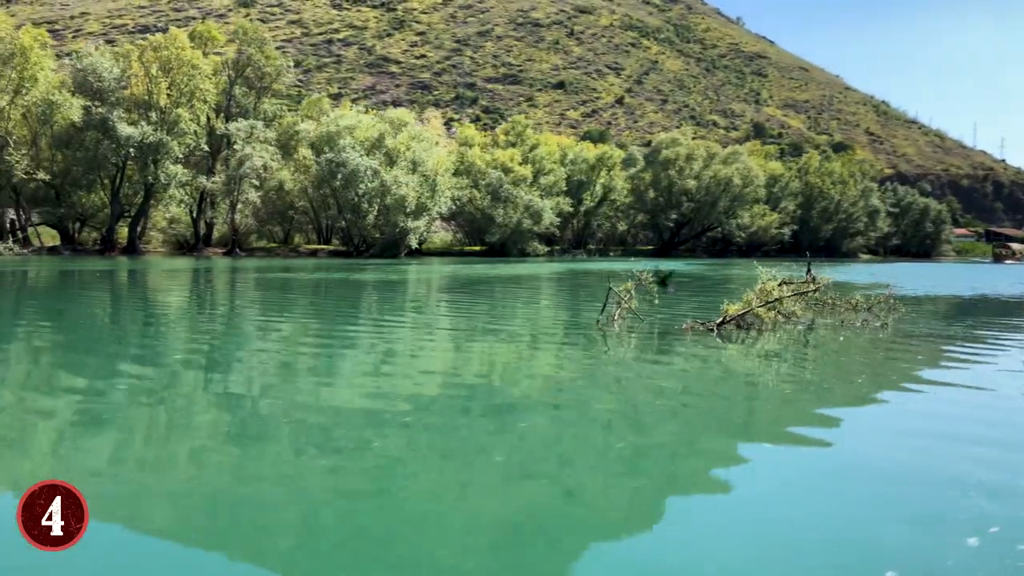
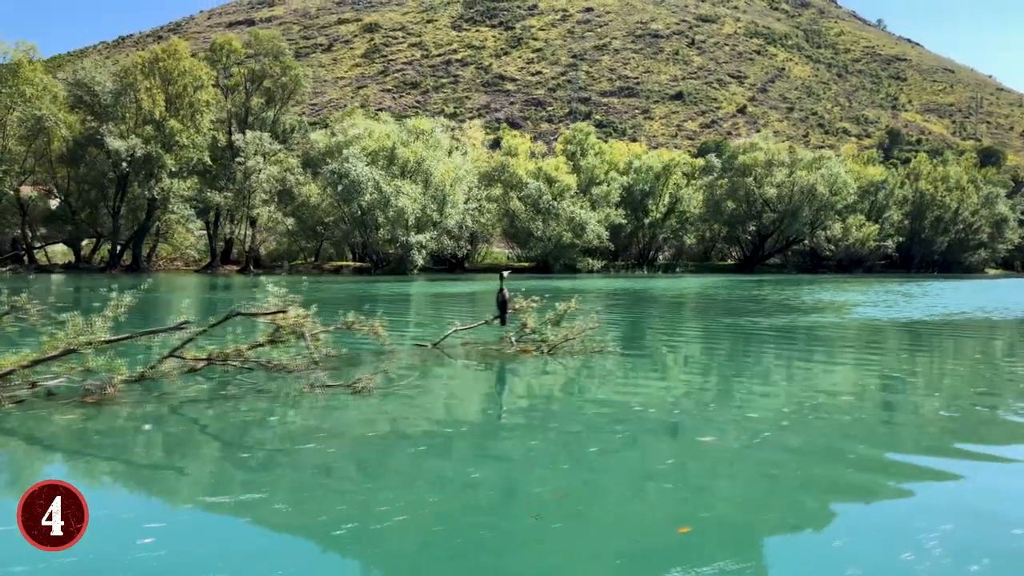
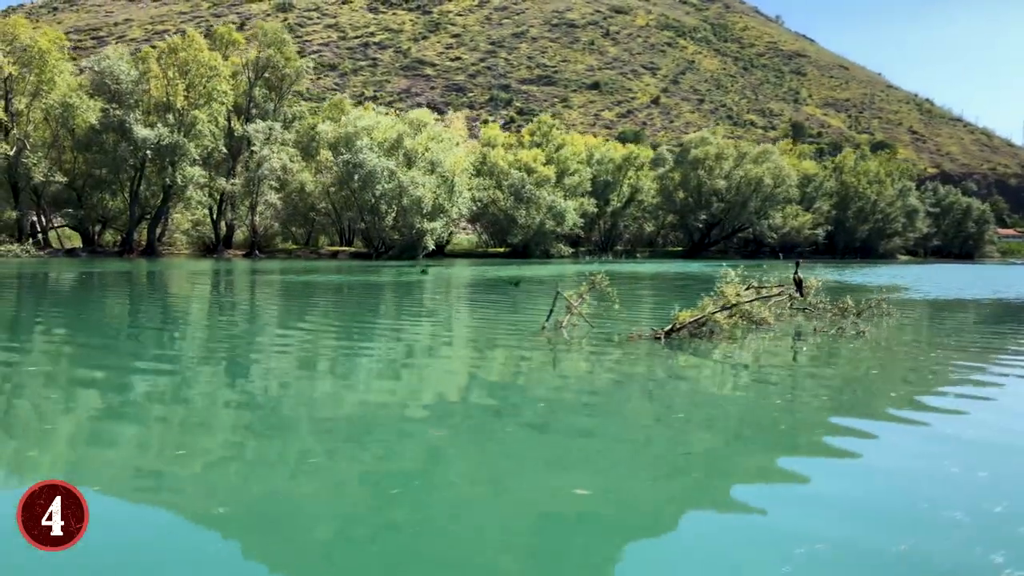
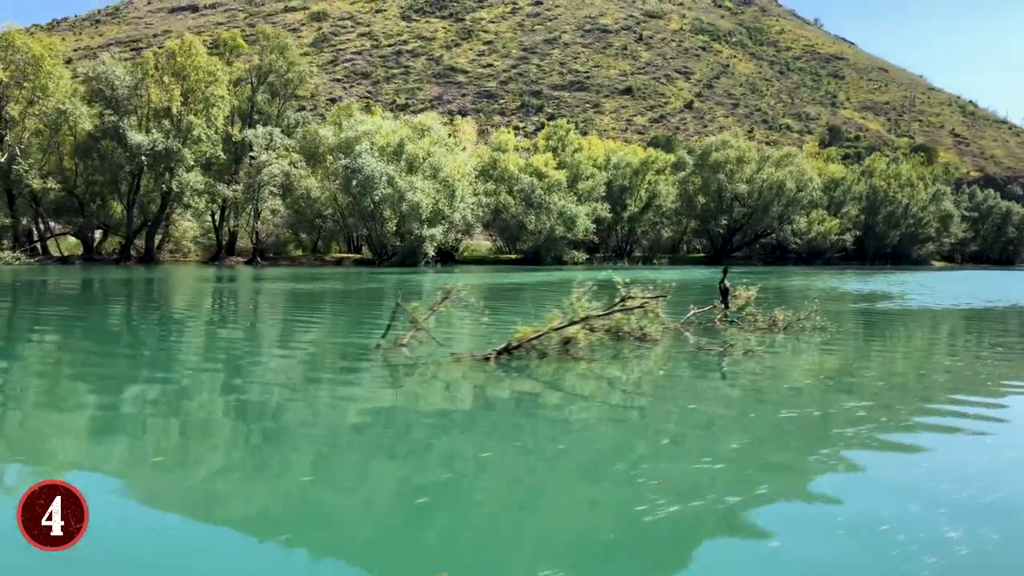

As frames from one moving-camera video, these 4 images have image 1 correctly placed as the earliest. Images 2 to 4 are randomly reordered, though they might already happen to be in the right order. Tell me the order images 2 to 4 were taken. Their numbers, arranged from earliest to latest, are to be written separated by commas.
3, 4, 2
